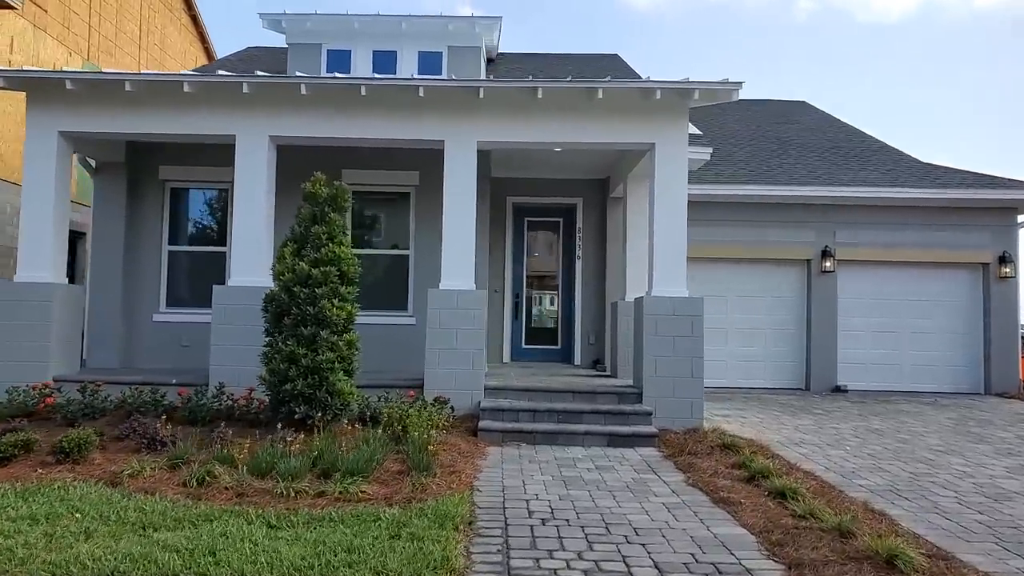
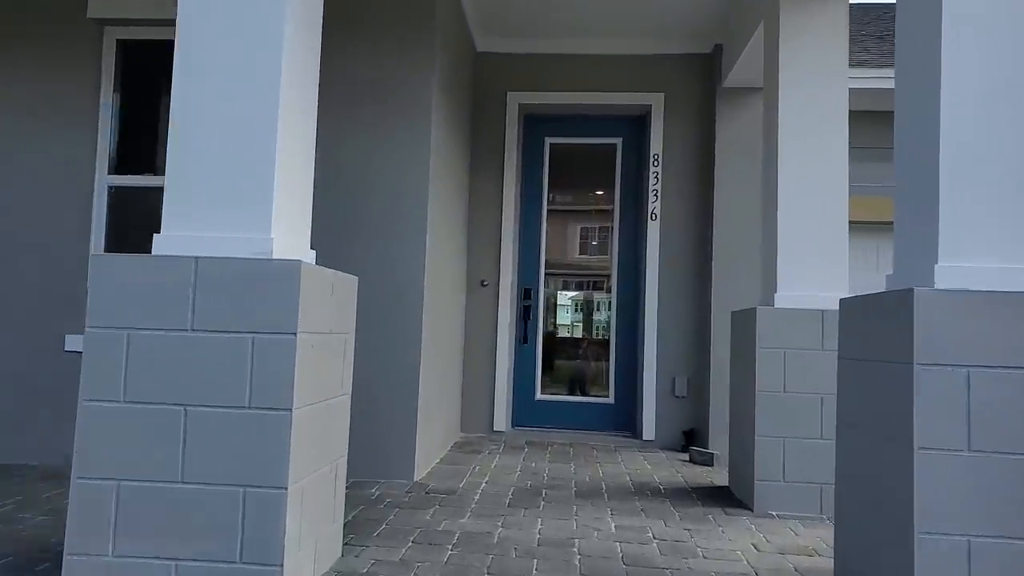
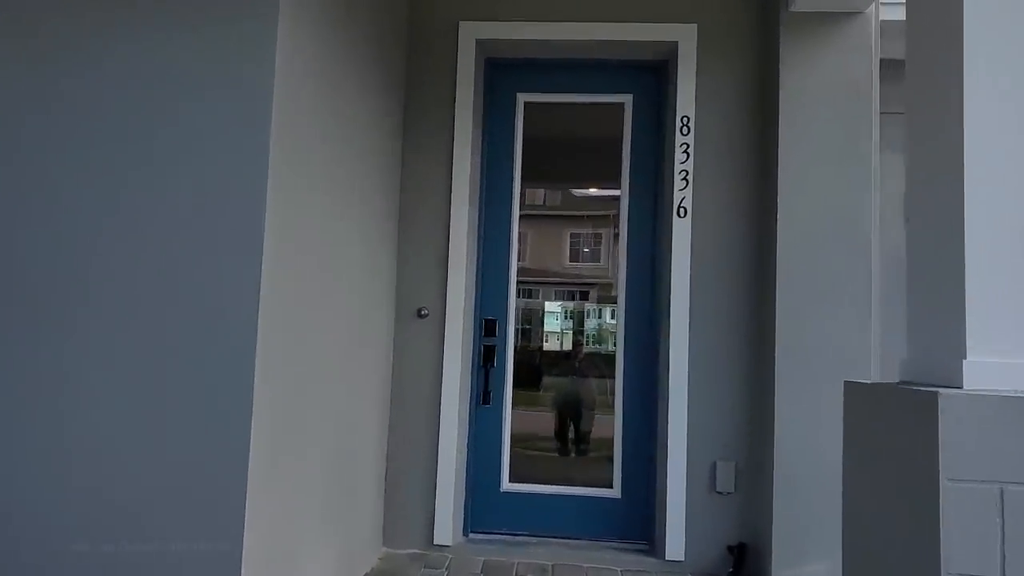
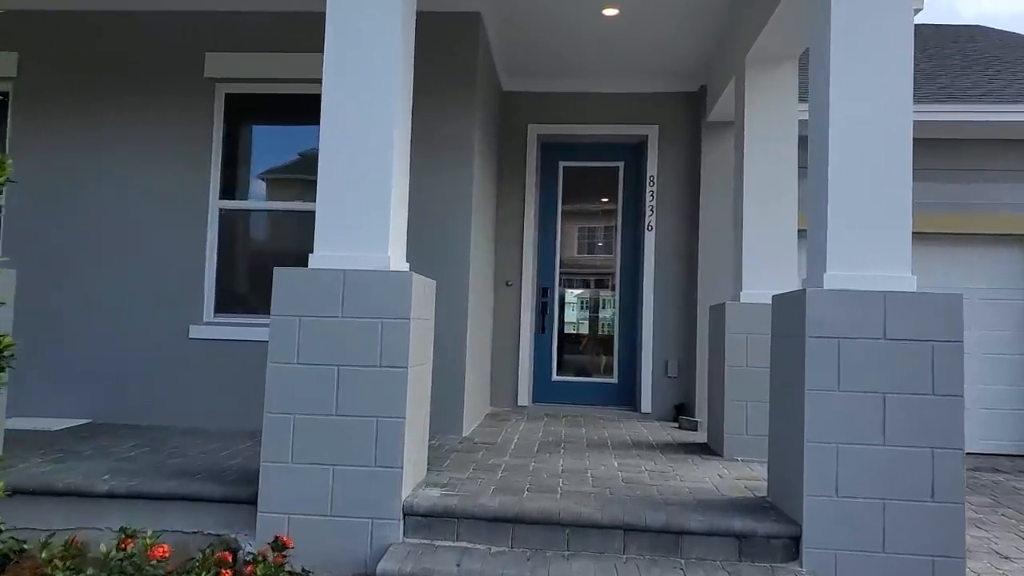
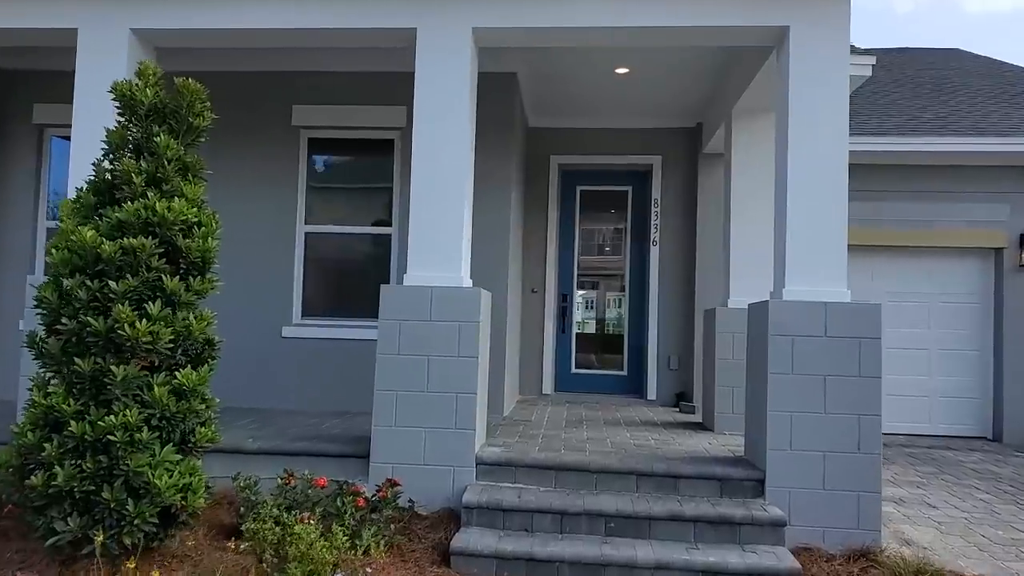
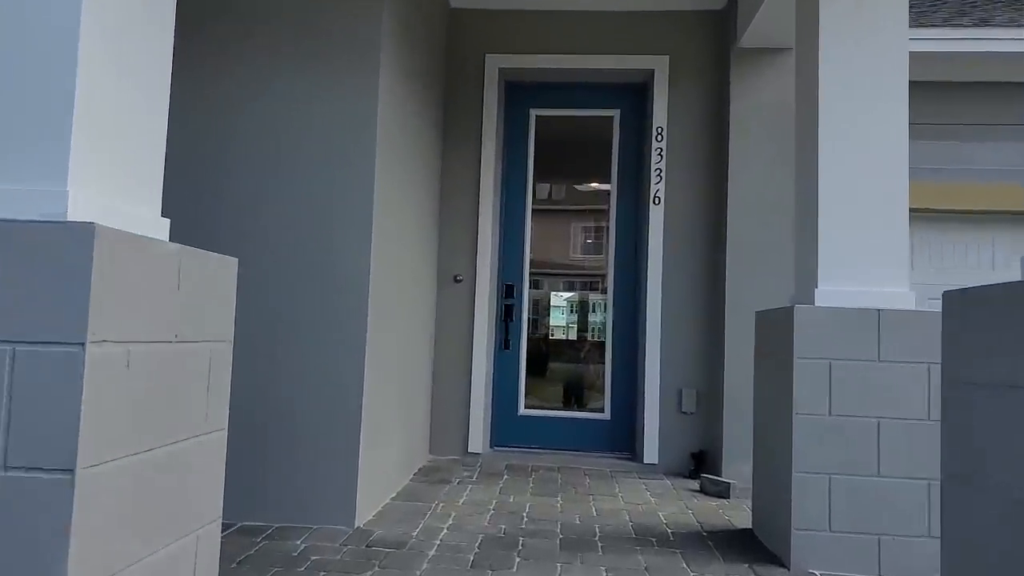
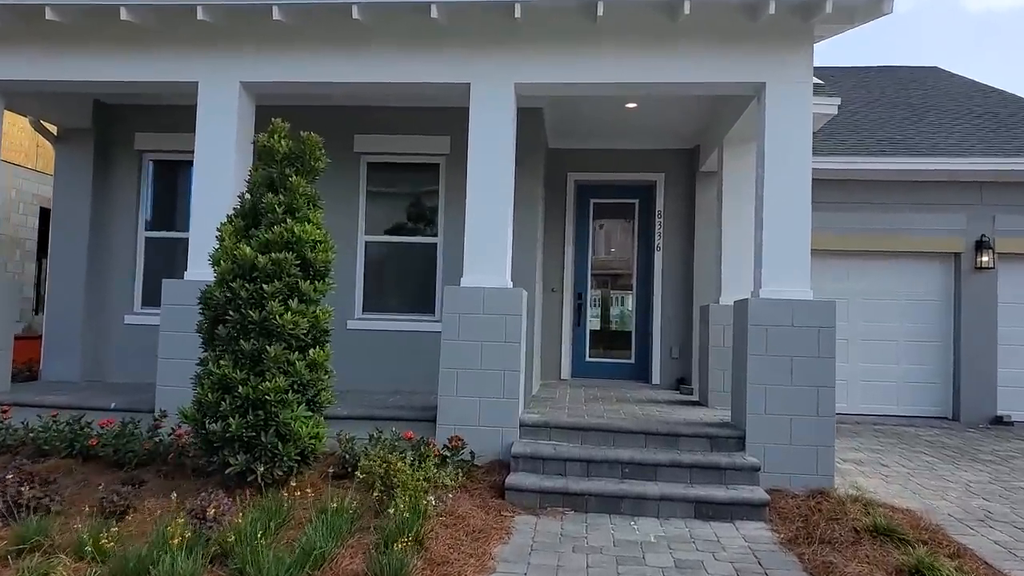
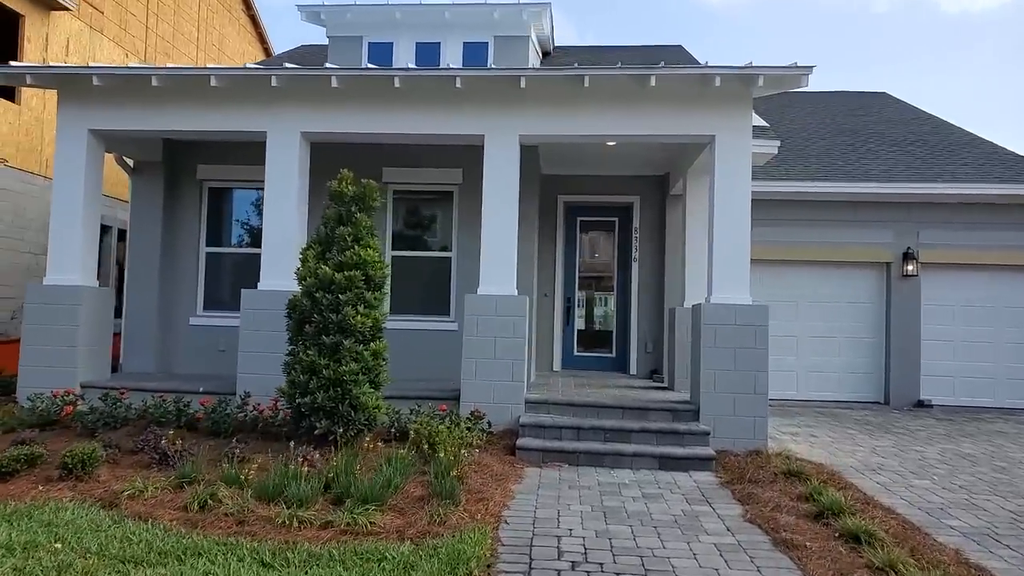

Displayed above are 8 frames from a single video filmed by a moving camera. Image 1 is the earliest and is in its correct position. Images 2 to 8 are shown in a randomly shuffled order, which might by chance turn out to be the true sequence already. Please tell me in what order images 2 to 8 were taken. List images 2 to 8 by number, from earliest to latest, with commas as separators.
8, 7, 5, 4, 2, 6, 3
